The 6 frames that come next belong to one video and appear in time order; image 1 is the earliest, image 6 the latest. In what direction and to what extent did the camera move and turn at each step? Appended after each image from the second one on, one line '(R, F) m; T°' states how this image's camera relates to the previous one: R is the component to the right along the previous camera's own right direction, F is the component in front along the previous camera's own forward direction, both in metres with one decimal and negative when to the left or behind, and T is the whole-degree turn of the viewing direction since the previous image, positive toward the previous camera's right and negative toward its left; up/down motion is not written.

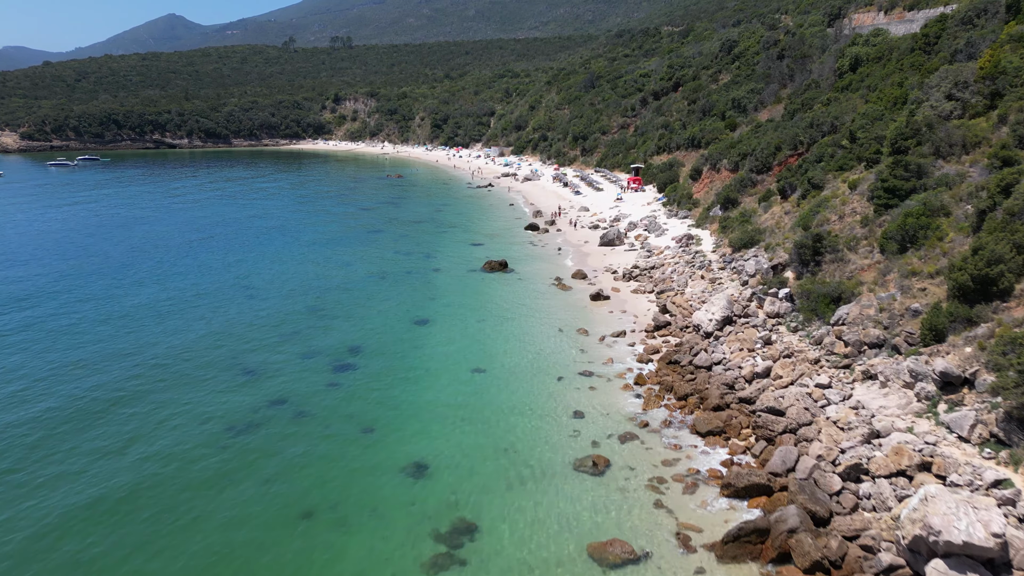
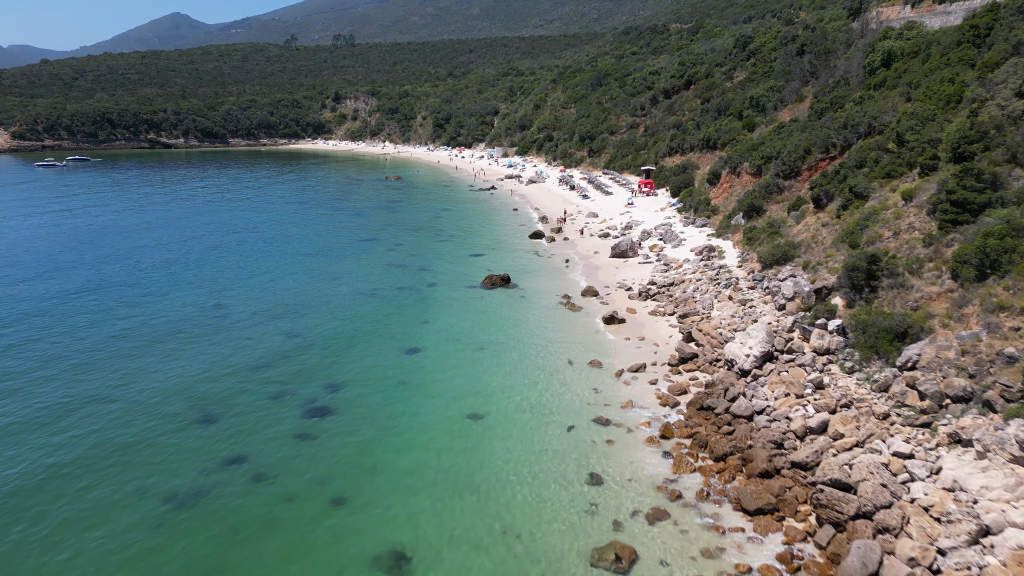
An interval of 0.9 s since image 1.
(0.0, +3.1) m; 0°
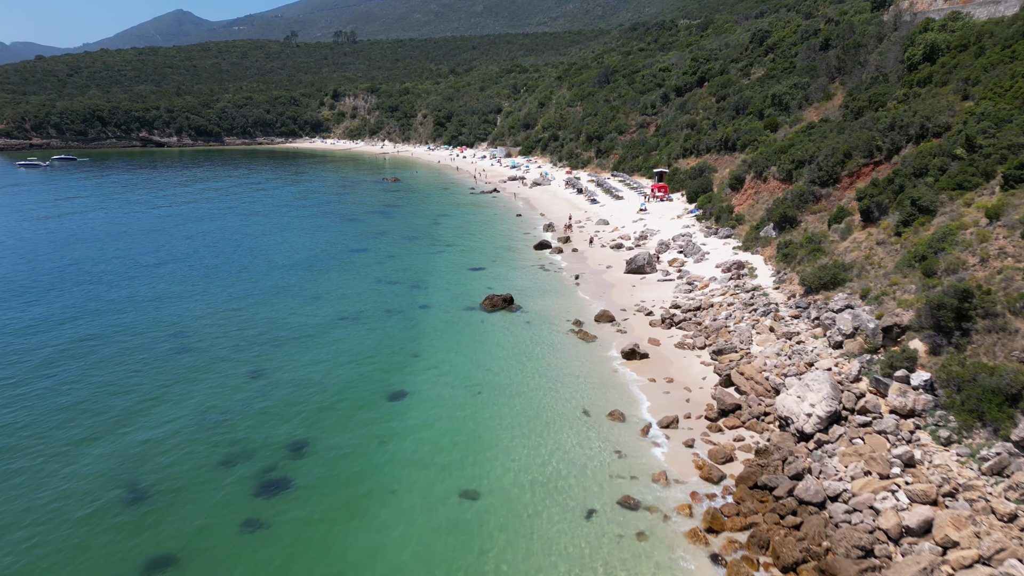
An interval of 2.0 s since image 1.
(0.0, +3.5) m; 0°
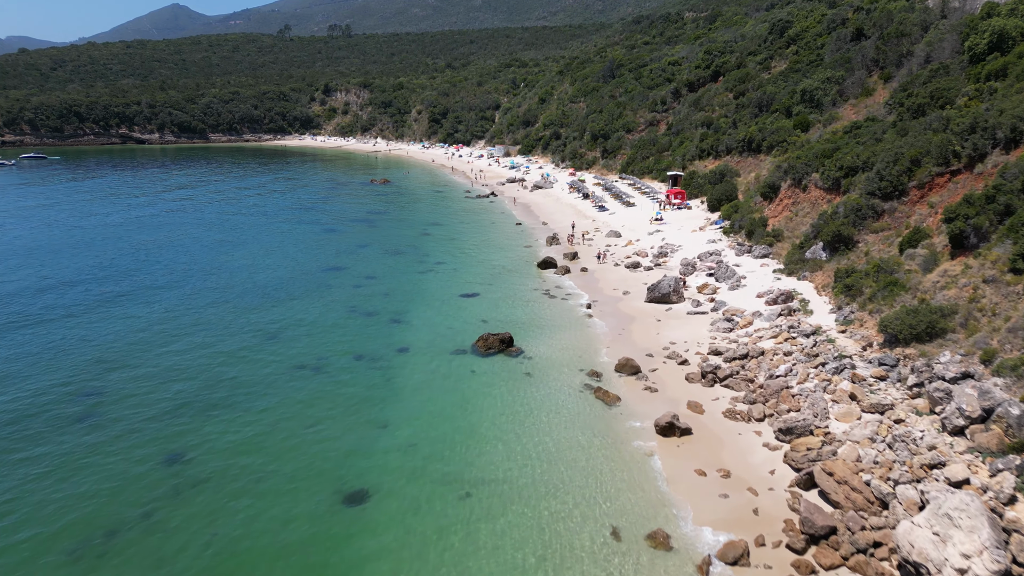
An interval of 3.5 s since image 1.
(0.0, +4.9) m; 0°
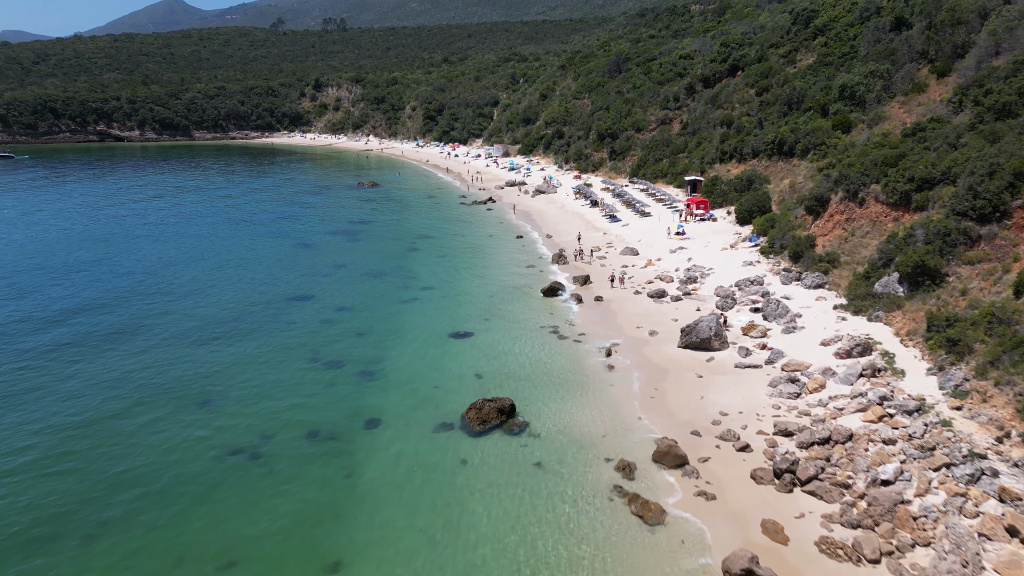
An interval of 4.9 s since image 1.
(-0.1, +4.9) m; 0°
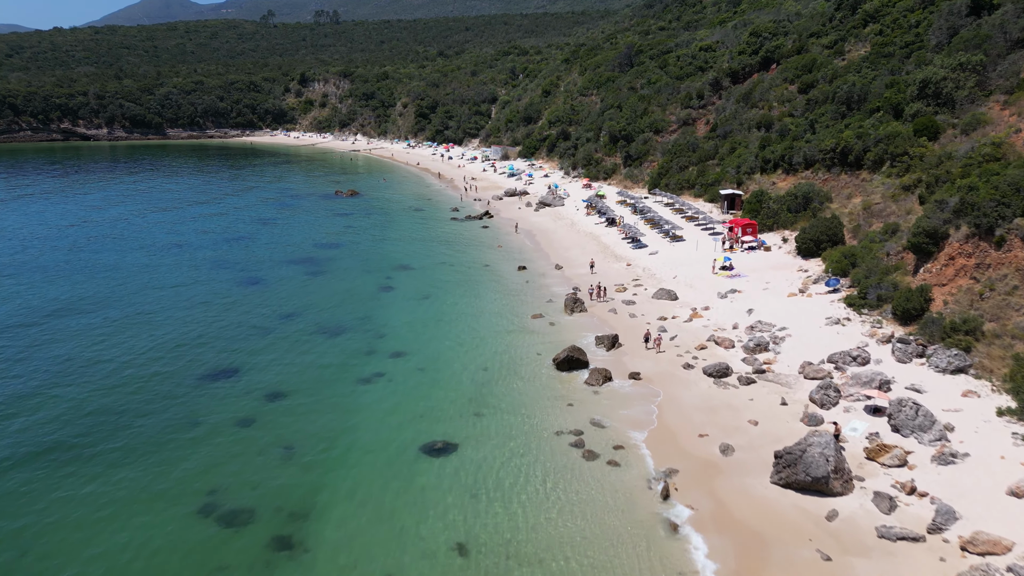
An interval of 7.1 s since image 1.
(-0.1, +7.2) m; 0°
